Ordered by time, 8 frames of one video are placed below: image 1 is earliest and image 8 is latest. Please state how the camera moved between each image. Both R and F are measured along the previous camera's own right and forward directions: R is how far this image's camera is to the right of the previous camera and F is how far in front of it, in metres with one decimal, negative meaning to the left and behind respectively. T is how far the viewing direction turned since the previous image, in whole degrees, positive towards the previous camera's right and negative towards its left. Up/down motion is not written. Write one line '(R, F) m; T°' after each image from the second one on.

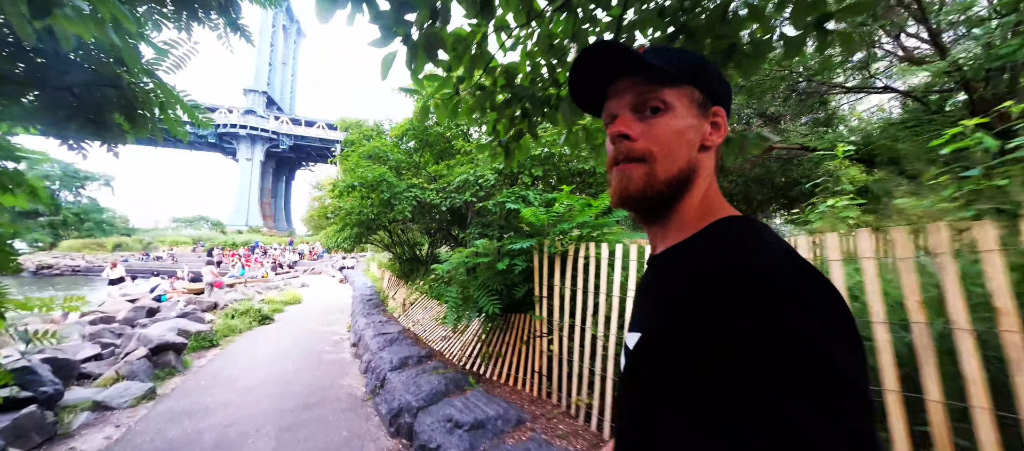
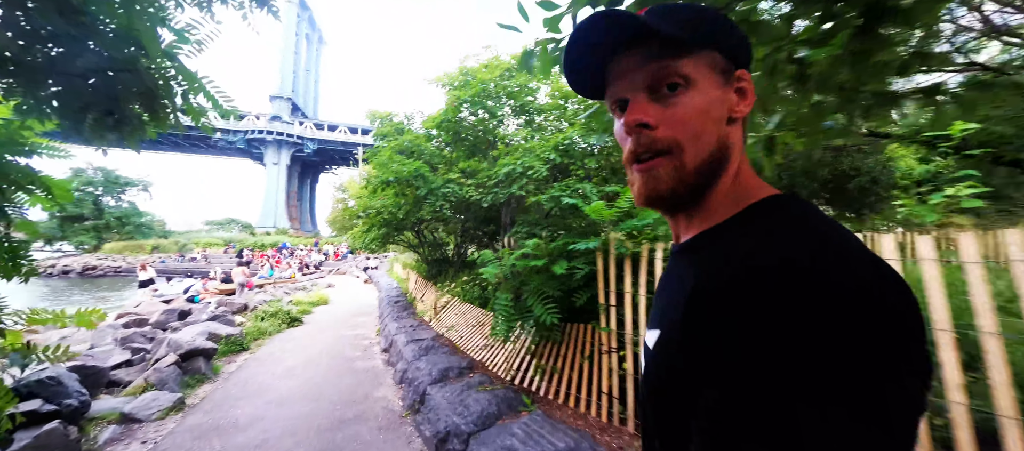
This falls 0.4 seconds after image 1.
(-0.2, +0.2) m; -3°
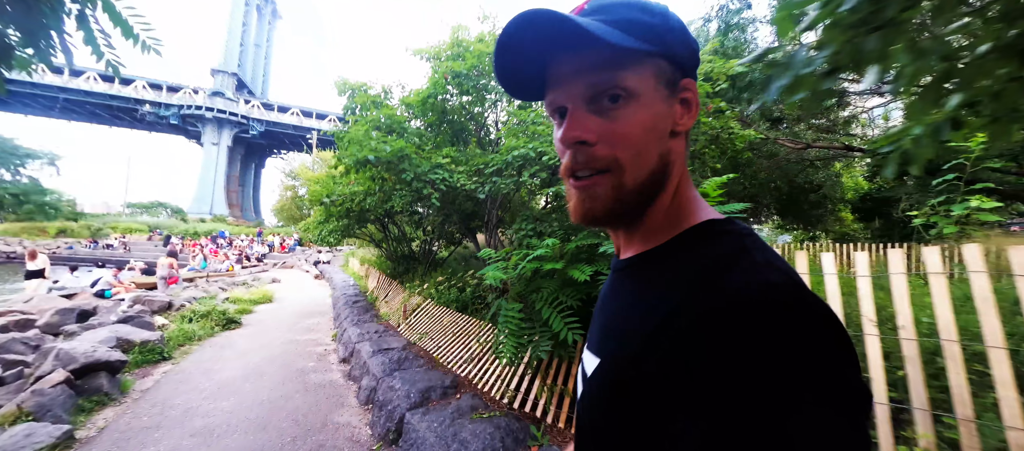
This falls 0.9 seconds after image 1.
(-0.2, +0.3) m; +7°
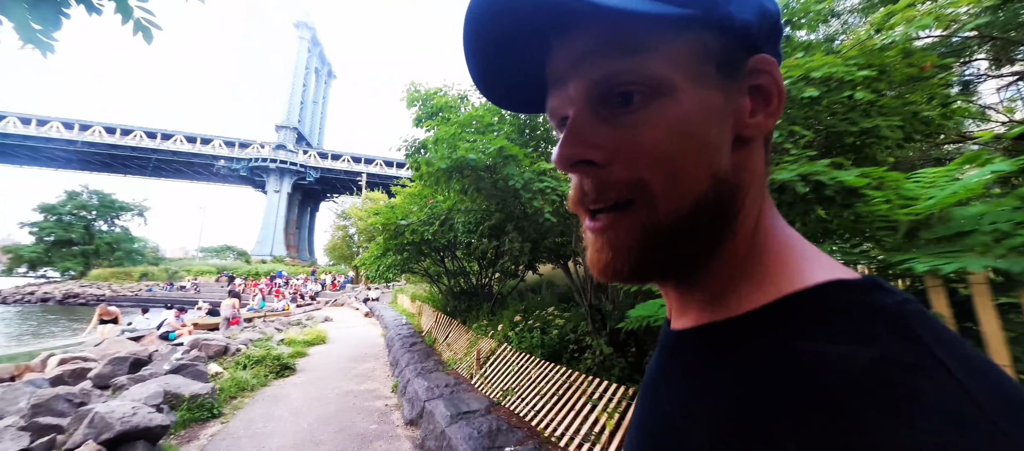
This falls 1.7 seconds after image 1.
(-0.4, +0.5) m; -6°
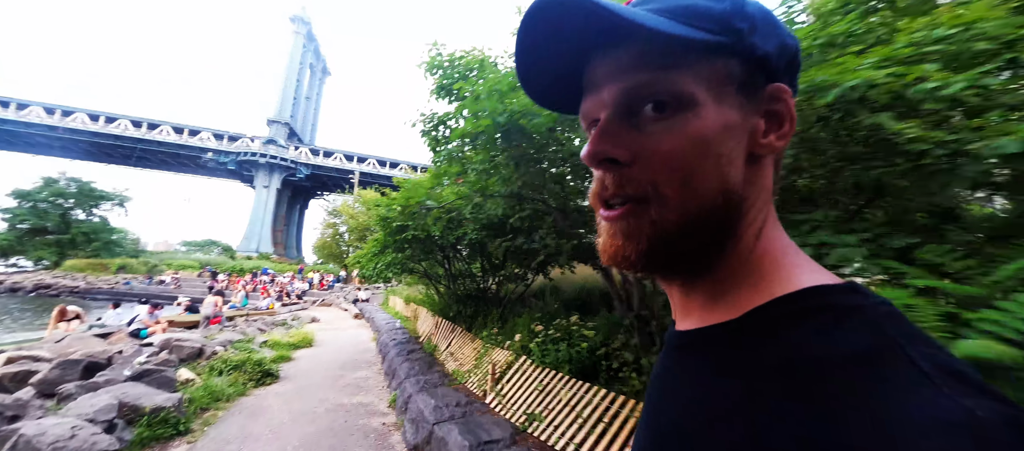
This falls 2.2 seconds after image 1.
(-0.2, +0.3) m; +1°
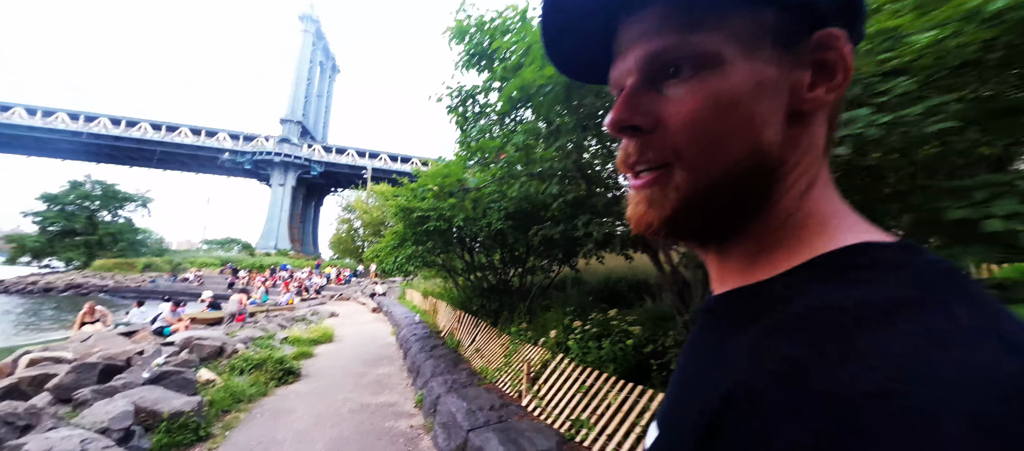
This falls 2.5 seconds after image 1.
(-0.1, +0.2) m; -2°
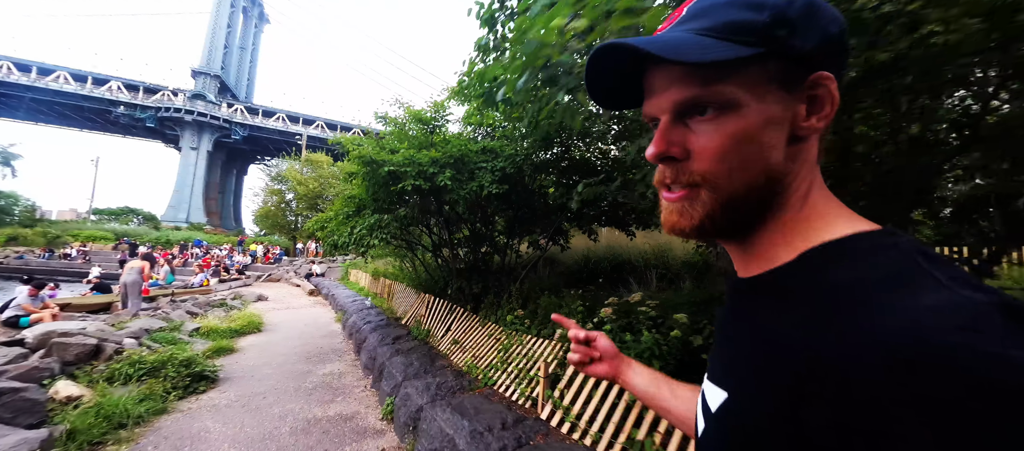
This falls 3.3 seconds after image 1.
(-0.3, +0.6) m; +9°
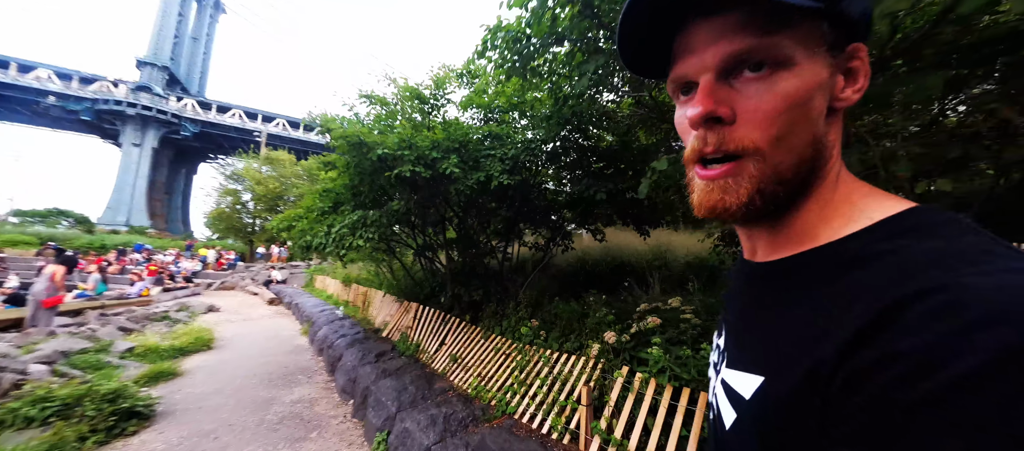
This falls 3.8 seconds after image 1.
(-0.3, +0.3) m; +5°
